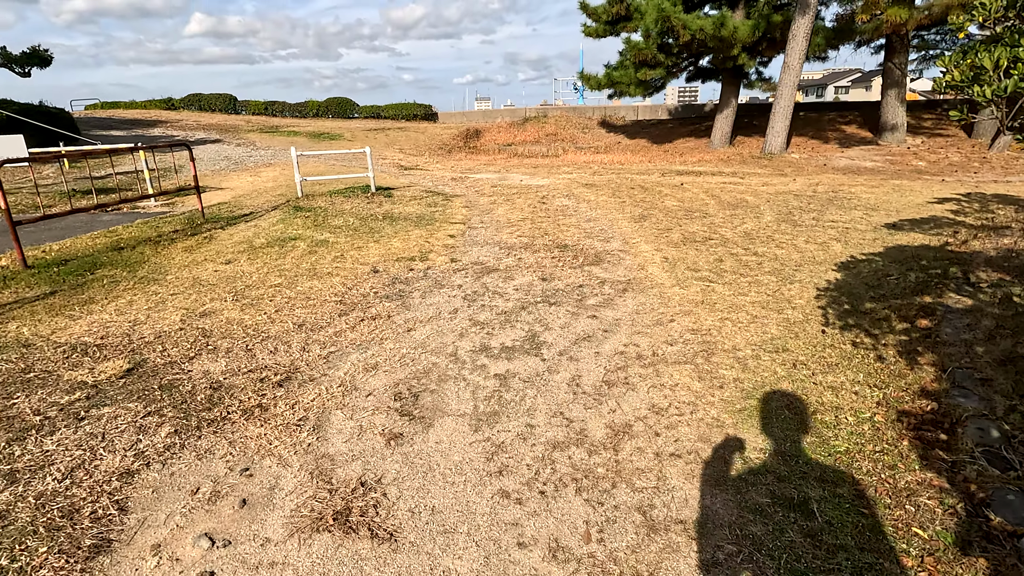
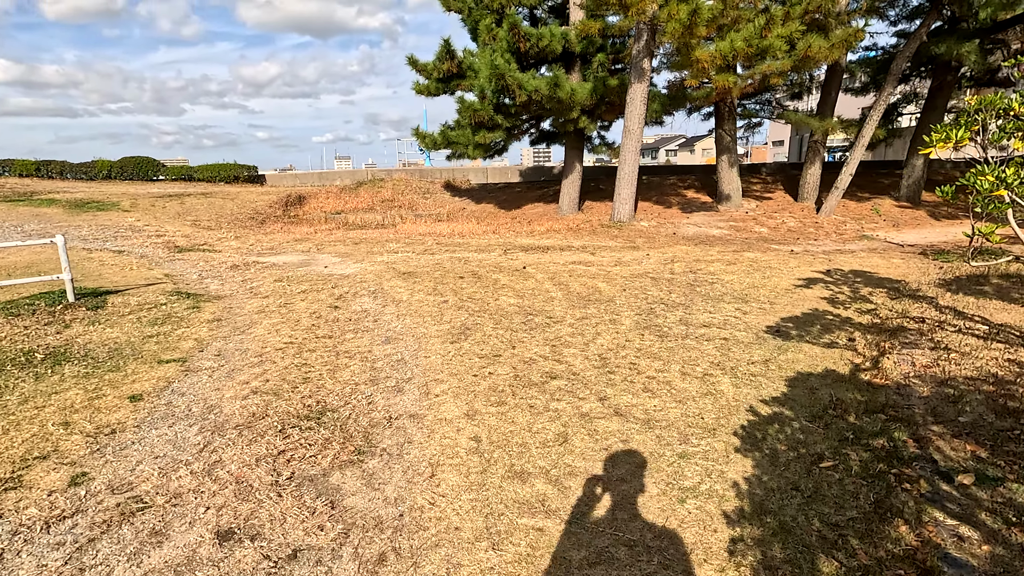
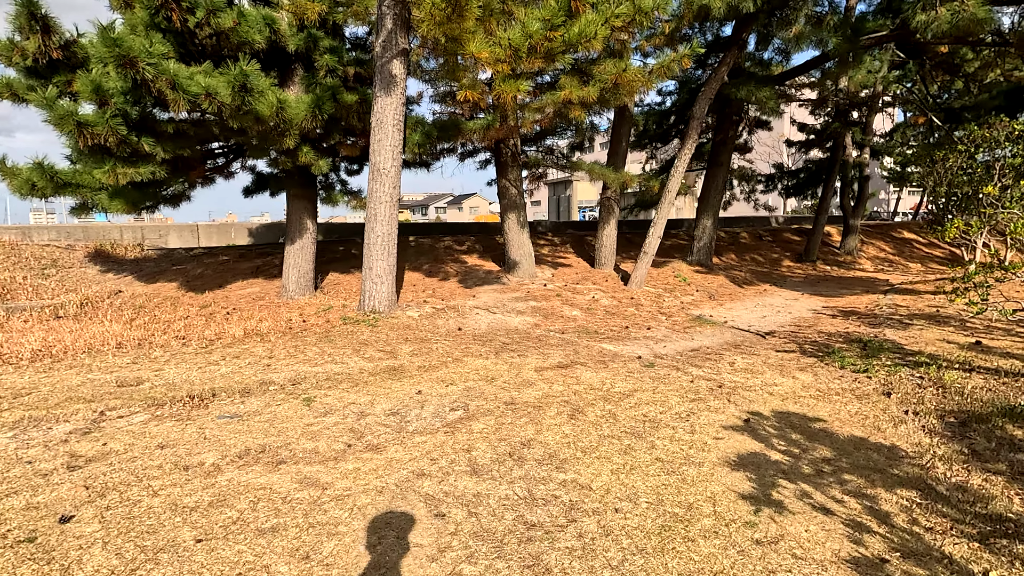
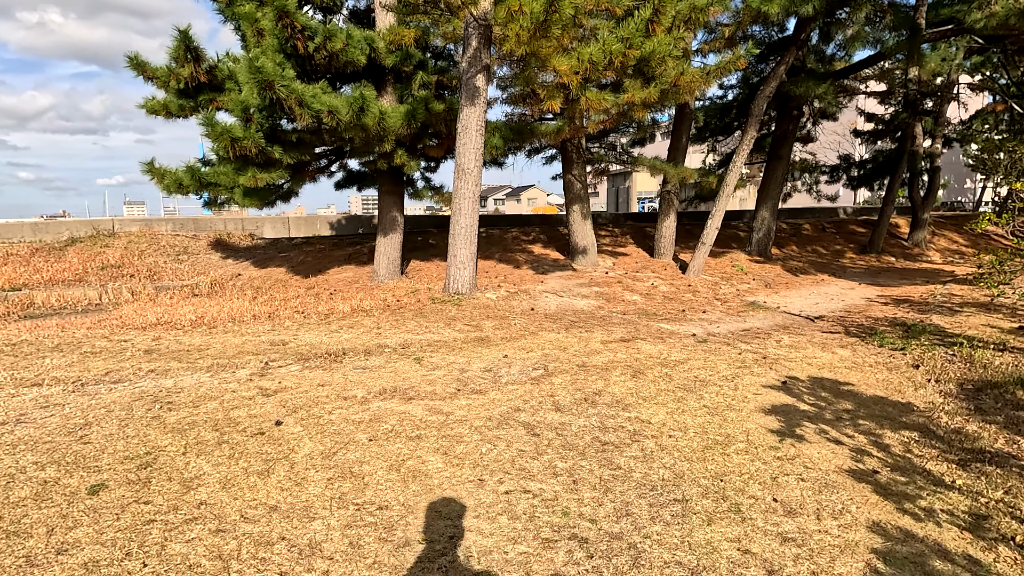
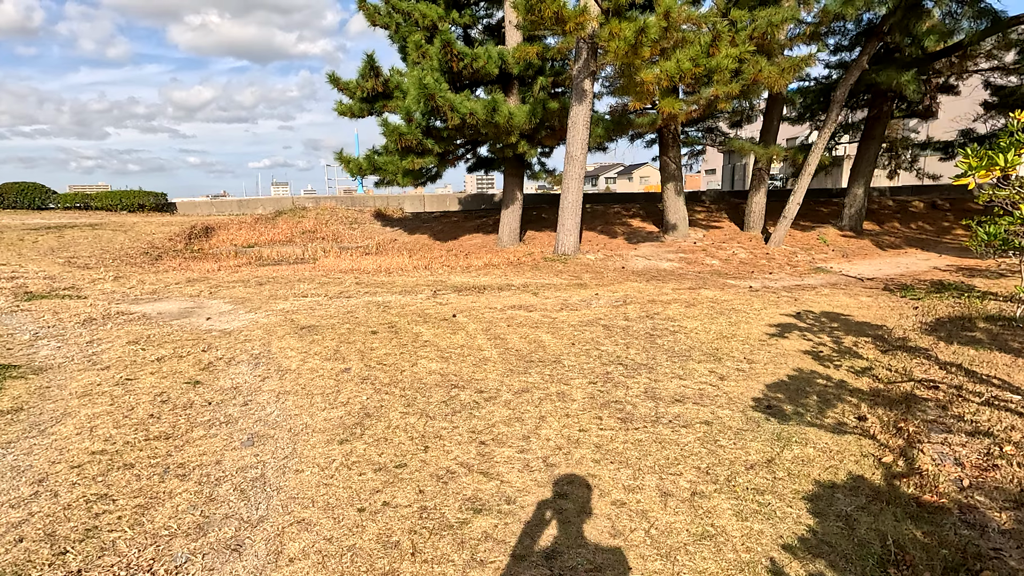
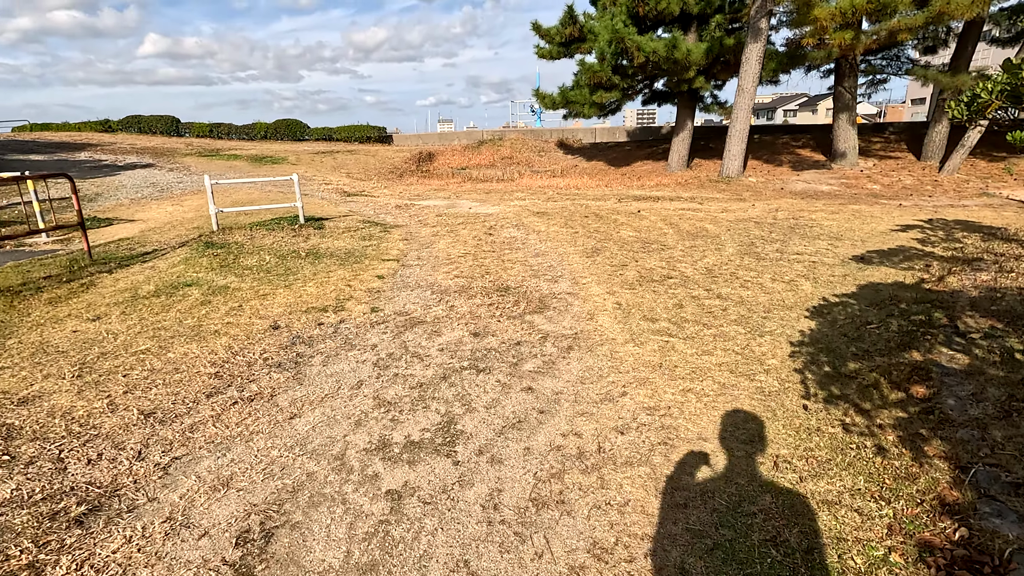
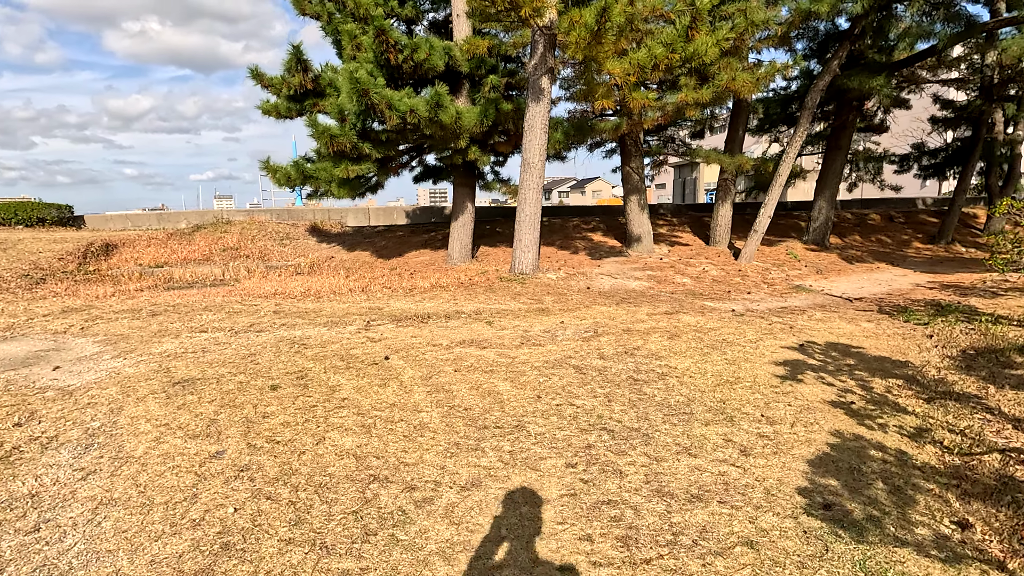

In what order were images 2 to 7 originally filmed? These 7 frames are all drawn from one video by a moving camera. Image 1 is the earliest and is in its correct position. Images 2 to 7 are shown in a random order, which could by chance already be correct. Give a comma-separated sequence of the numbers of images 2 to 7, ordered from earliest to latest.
6, 2, 5, 7, 4, 3
